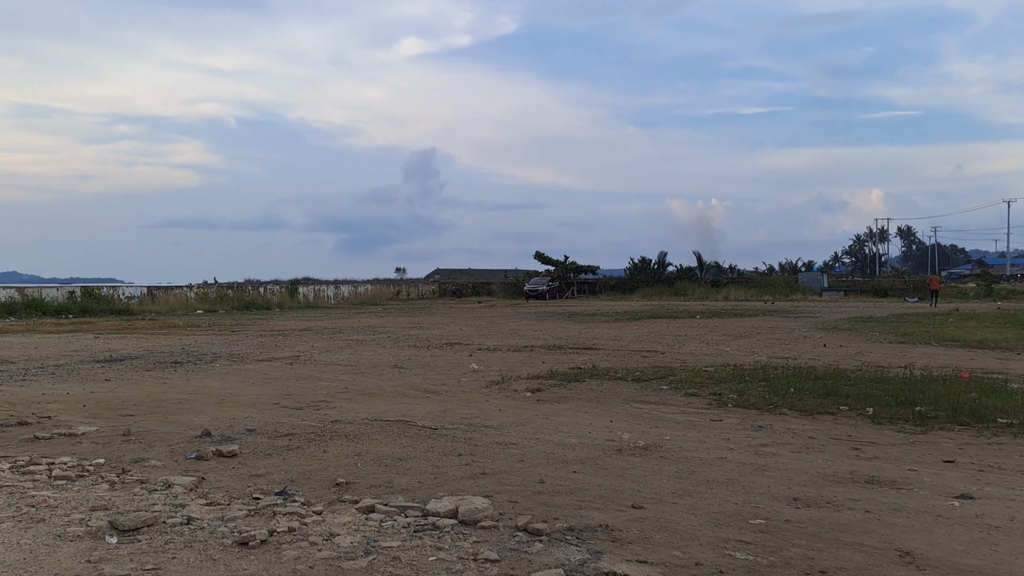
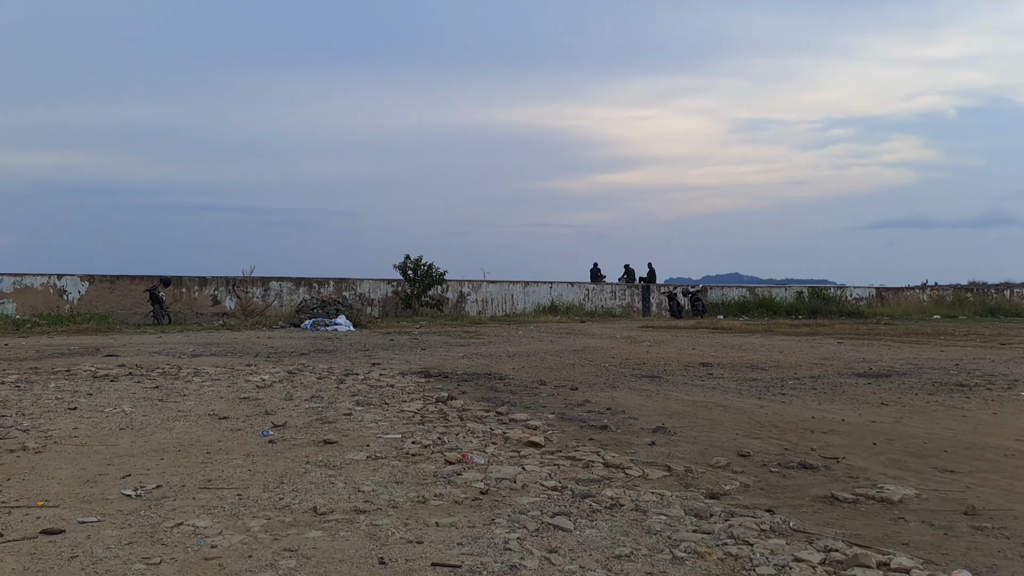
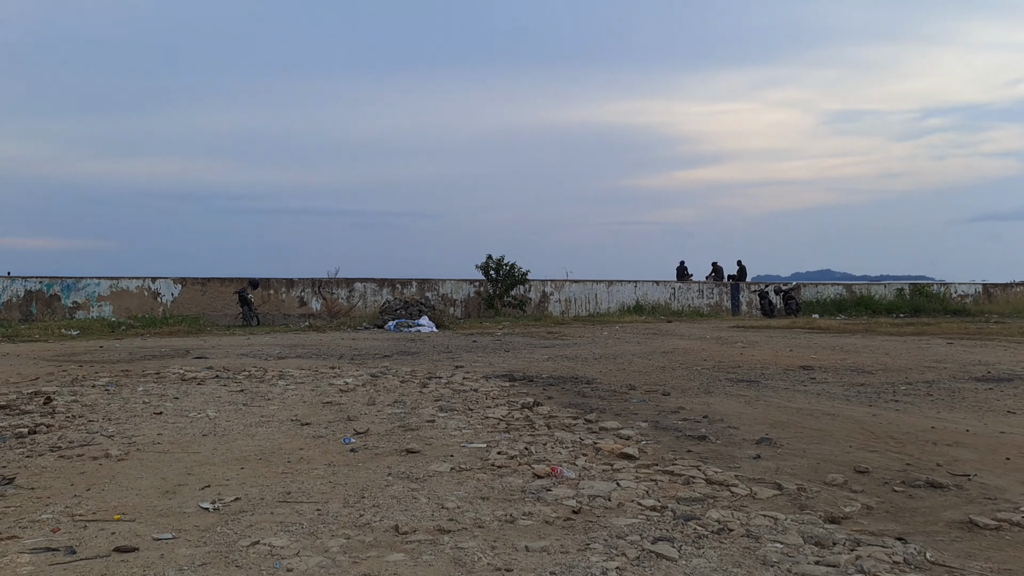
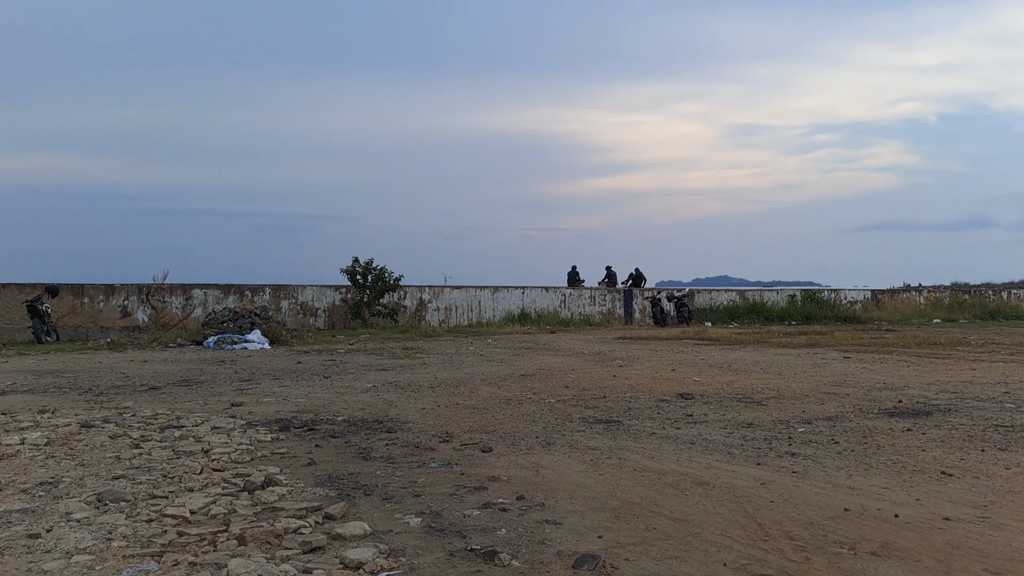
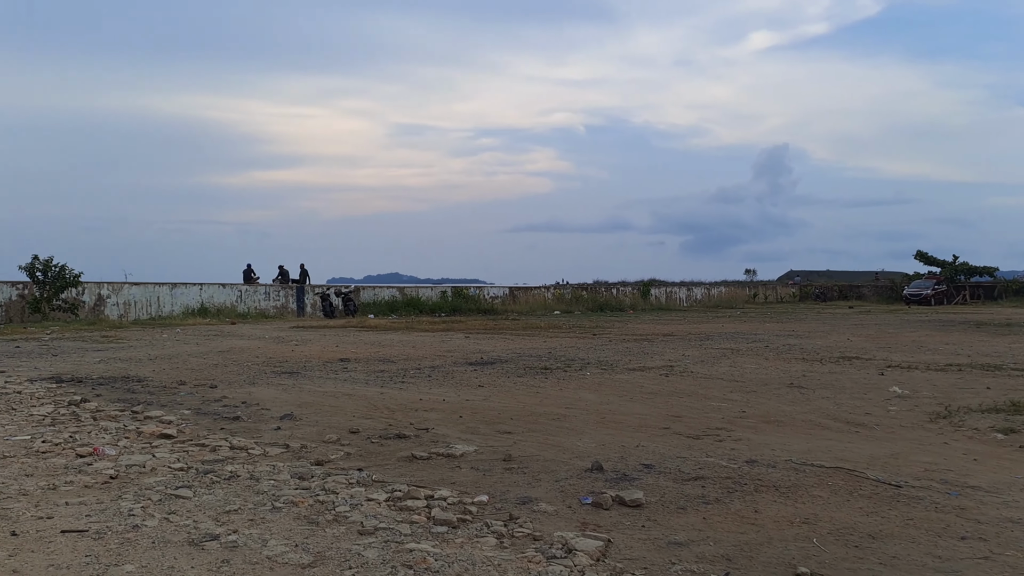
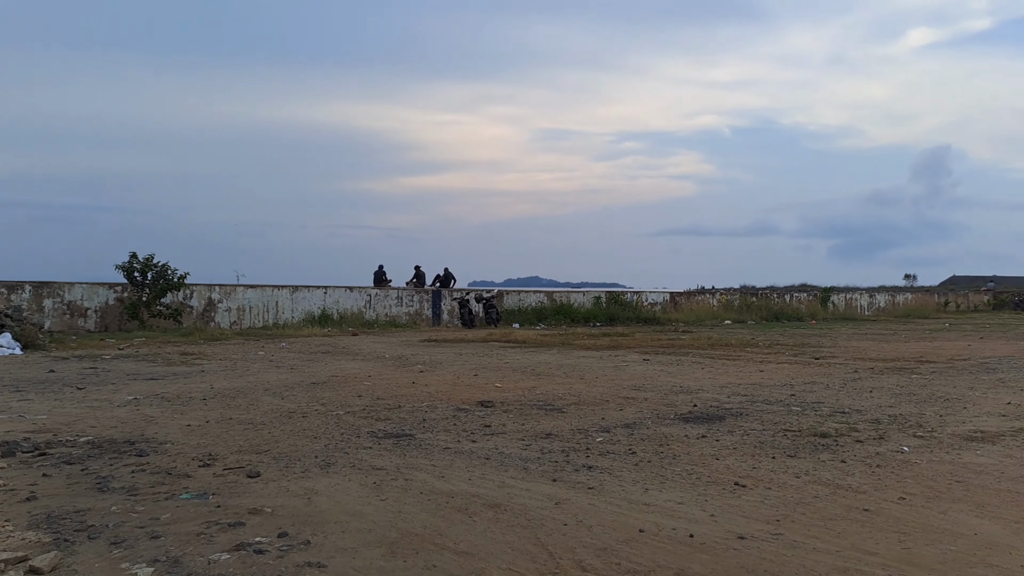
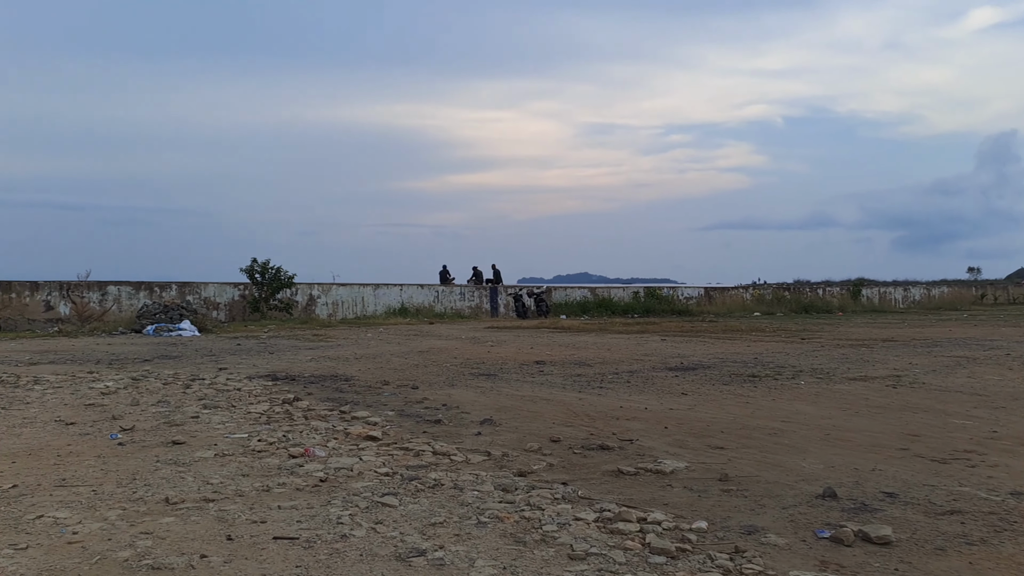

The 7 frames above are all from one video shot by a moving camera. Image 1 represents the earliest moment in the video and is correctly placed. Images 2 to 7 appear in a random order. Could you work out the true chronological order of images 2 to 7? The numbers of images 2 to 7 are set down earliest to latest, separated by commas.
5, 7, 2, 3, 4, 6
